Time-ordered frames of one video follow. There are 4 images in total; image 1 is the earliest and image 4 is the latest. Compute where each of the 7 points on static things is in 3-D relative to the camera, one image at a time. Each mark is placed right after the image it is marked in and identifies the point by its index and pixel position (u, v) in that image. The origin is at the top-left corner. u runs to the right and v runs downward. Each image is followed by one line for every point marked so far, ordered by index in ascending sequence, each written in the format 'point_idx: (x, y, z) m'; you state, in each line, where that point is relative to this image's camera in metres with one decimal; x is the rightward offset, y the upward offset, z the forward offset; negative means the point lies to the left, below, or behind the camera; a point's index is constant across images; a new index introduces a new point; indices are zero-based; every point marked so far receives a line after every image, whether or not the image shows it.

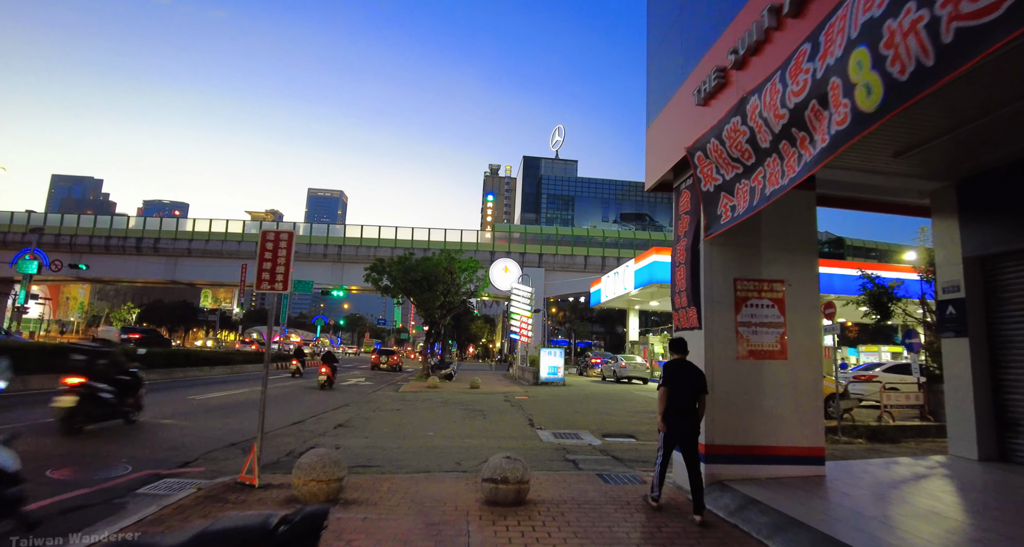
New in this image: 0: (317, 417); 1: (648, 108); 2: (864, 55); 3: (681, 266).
0: (-4.7, -3.5, +12.1) m
1: (+2.2, +2.7, +8.2) m
2: (+2.2, +1.4, +3.2) m
3: (+2.2, +0.1, +6.5) m
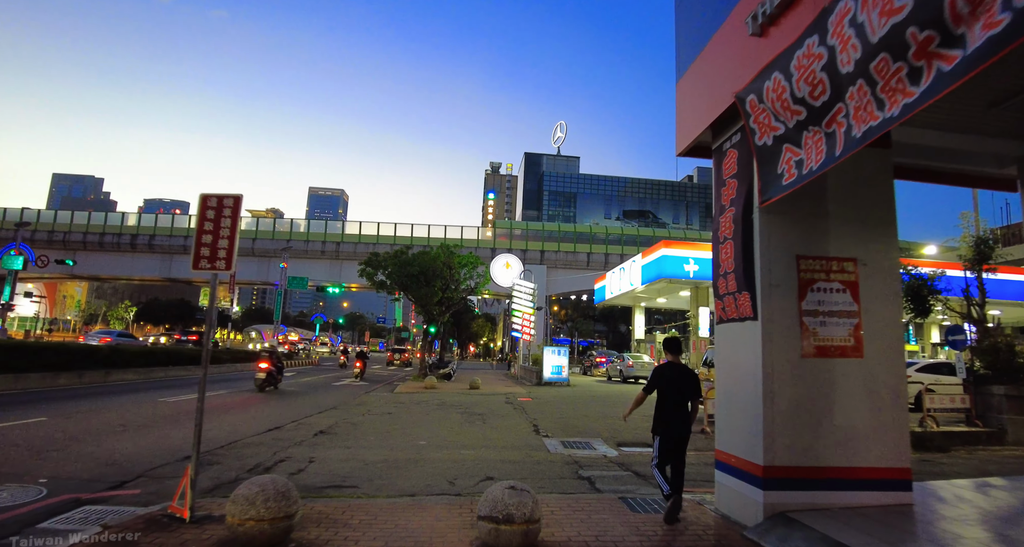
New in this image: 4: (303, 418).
0: (-4.6, -3.2, +10.9) m
1: (+2.3, +2.9, +7.0) m
2: (+2.2, +1.6, +1.9) m
3: (+2.3, +0.3, +5.3) m
4: (-4.8, -3.4, +11.7) m
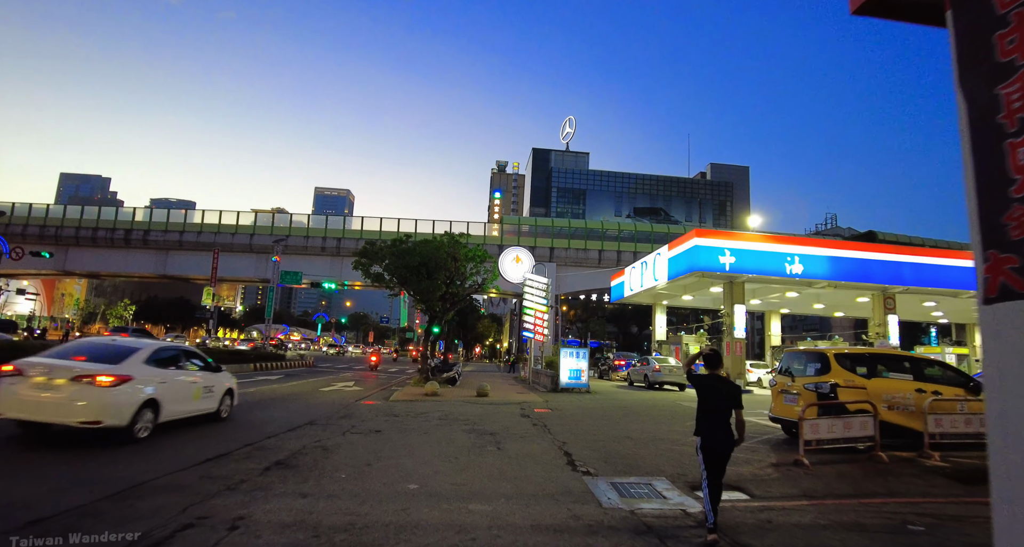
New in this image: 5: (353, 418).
0: (-4.2, -2.8, +8.2) m
1: (+2.7, +3.3, +4.3) m
2: (+2.5, +2.0, -0.8) m
3: (+2.6, +0.7, +2.6) m
4: (-4.4, -3.0, +9.0) m
5: (-3.8, -3.4, +11.9) m
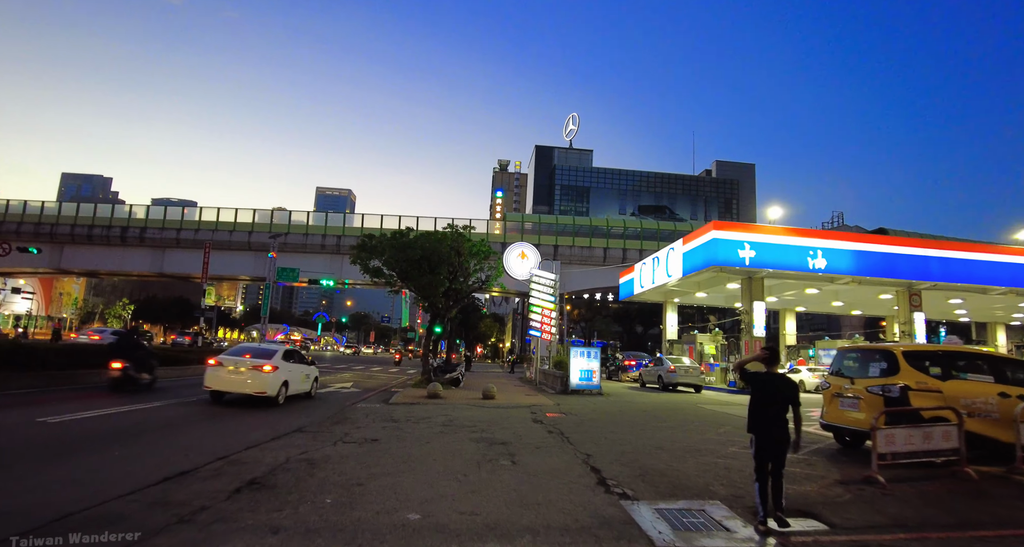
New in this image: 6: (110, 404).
0: (-4.0, -2.6, +7.0) m
1: (+2.9, +3.5, +3.0) m
2: (+2.8, +2.2, -2.0) m
3: (+2.8, +0.9, +1.4) m
4: (-4.2, -2.7, +7.8) m
5: (-3.5, -3.2, +10.7) m
6: (-9.8, -3.1, +11.9) m
